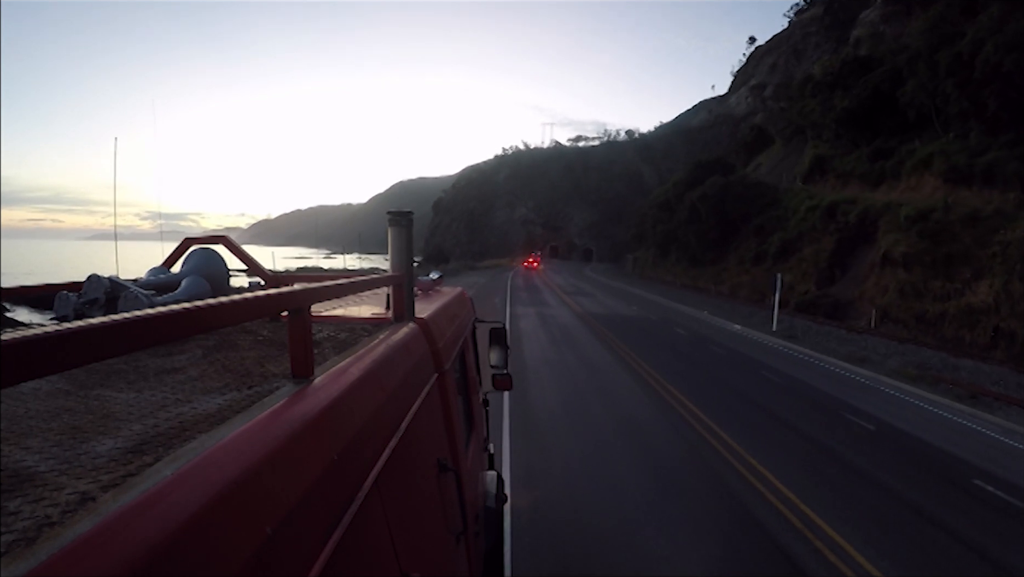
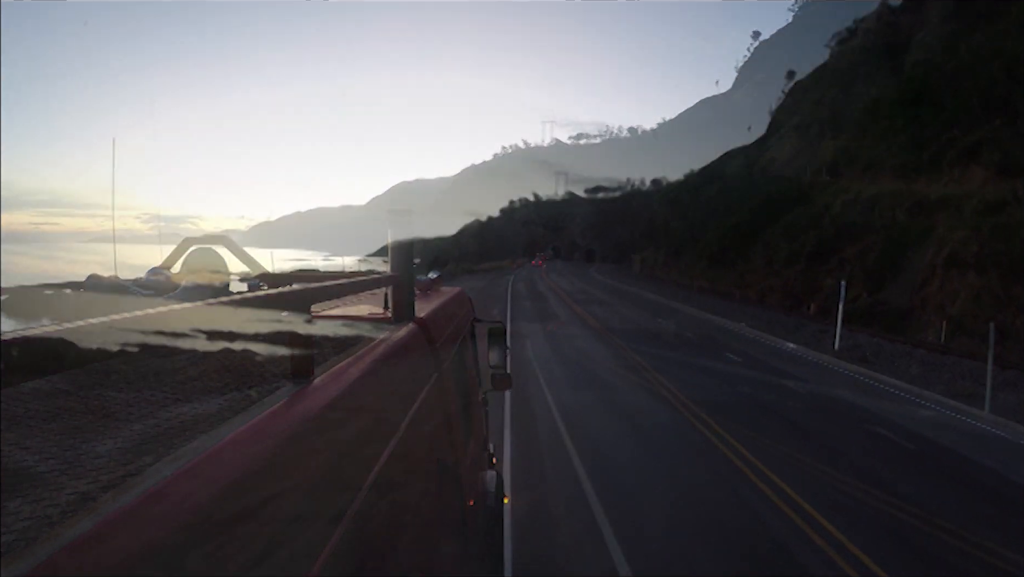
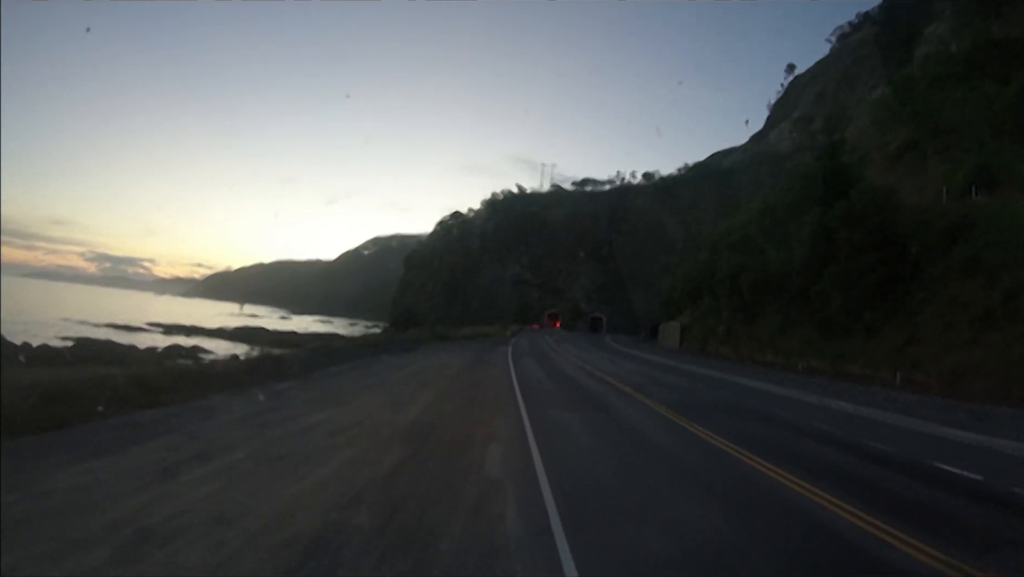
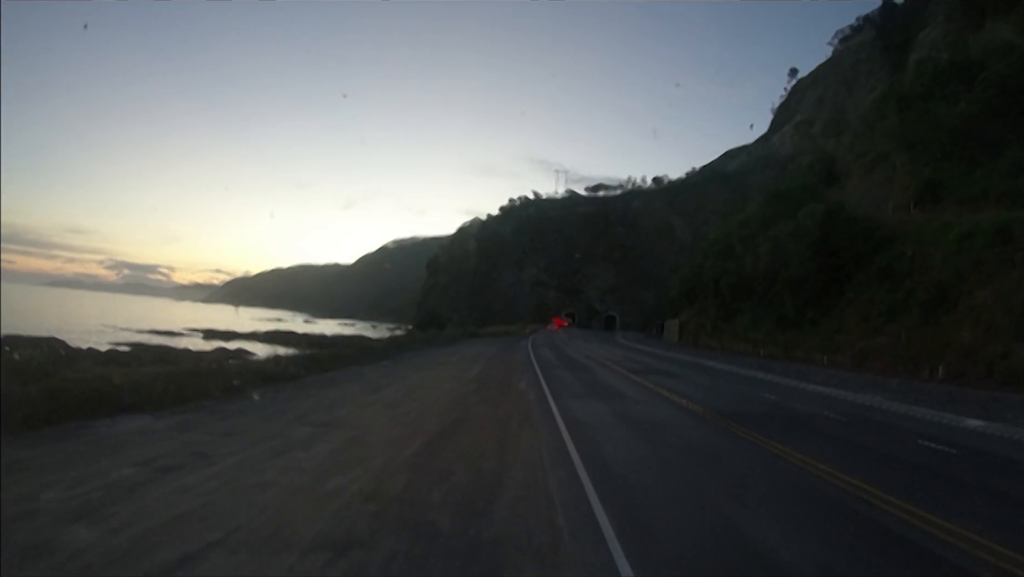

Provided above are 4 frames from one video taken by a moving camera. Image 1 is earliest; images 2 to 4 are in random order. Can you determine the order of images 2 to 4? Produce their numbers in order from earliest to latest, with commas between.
2, 4, 3
